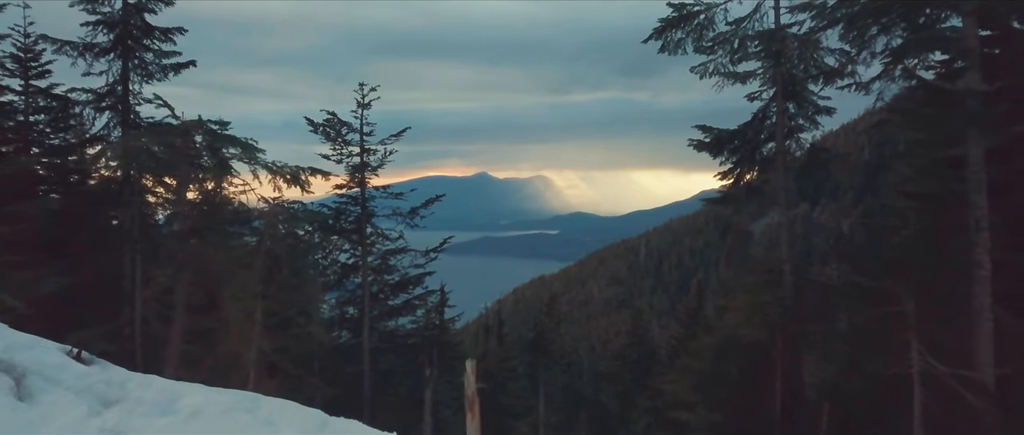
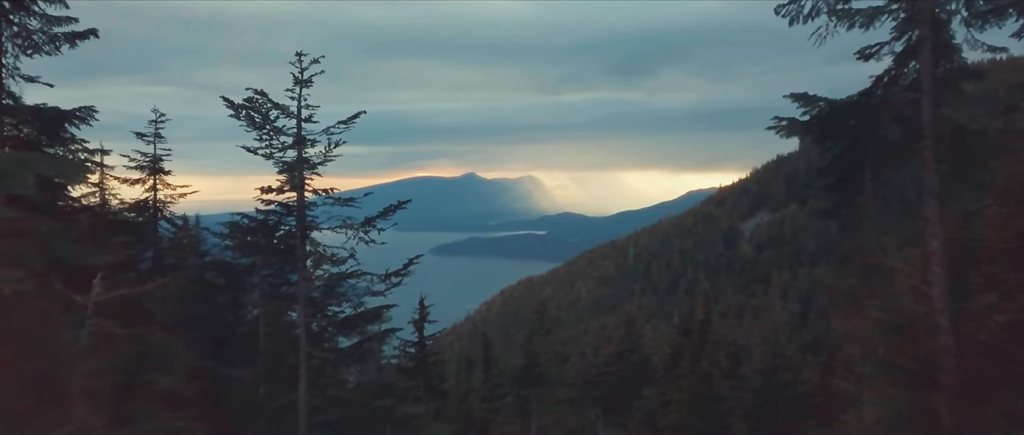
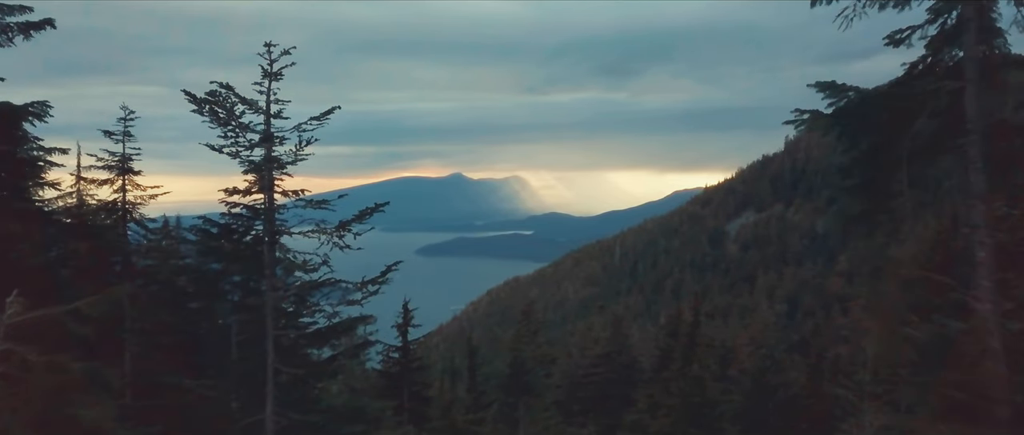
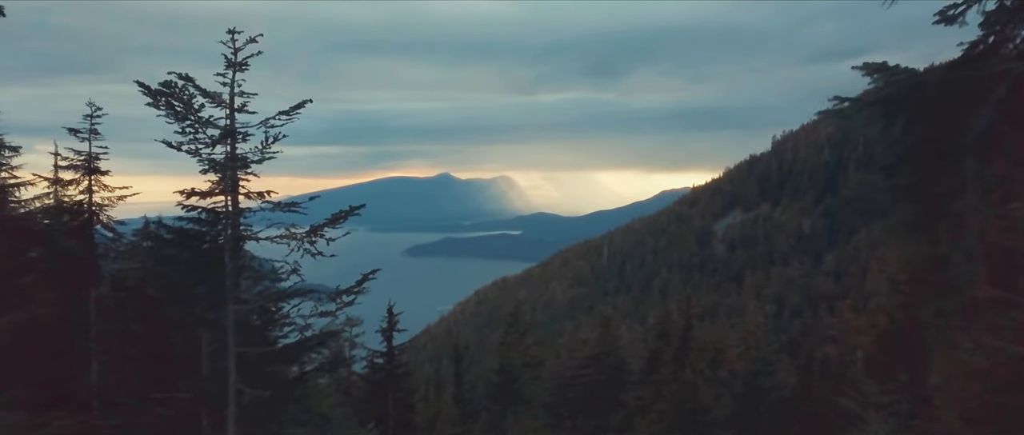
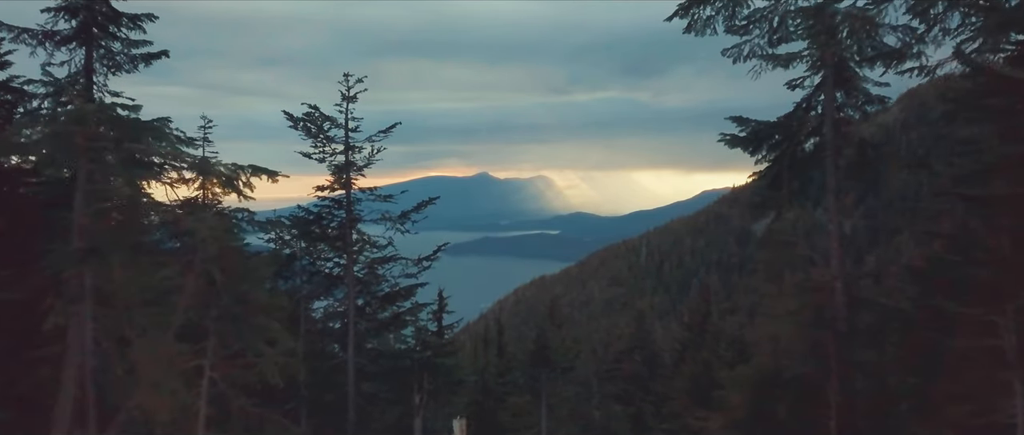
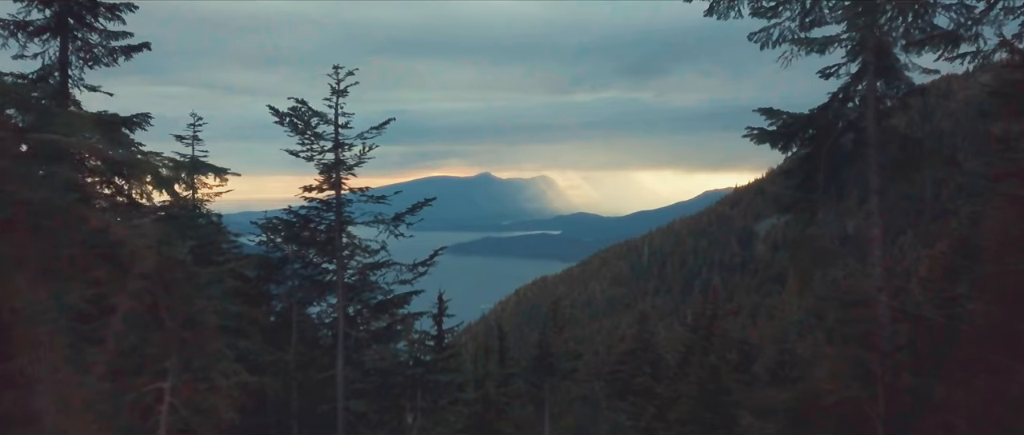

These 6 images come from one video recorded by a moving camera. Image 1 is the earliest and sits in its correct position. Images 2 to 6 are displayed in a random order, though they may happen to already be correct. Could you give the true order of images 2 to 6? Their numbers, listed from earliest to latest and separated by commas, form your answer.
5, 6, 2, 3, 4
